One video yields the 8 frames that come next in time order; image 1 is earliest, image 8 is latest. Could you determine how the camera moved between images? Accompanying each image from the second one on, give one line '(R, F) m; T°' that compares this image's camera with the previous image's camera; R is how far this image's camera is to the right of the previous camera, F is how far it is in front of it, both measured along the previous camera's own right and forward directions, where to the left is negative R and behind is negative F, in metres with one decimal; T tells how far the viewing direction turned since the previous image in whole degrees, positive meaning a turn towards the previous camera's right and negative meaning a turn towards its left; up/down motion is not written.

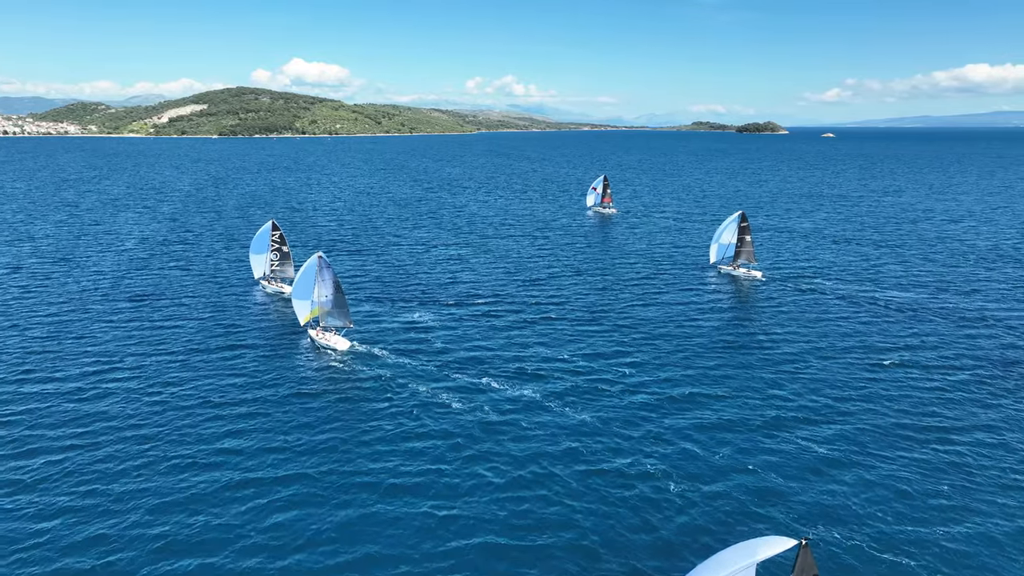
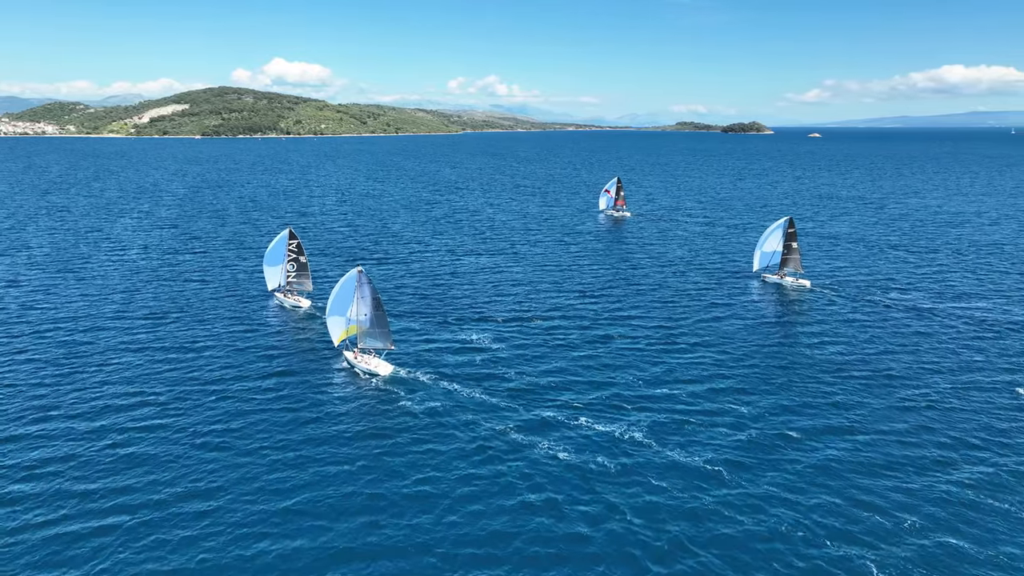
(-6.7, +5.9) m; +1°
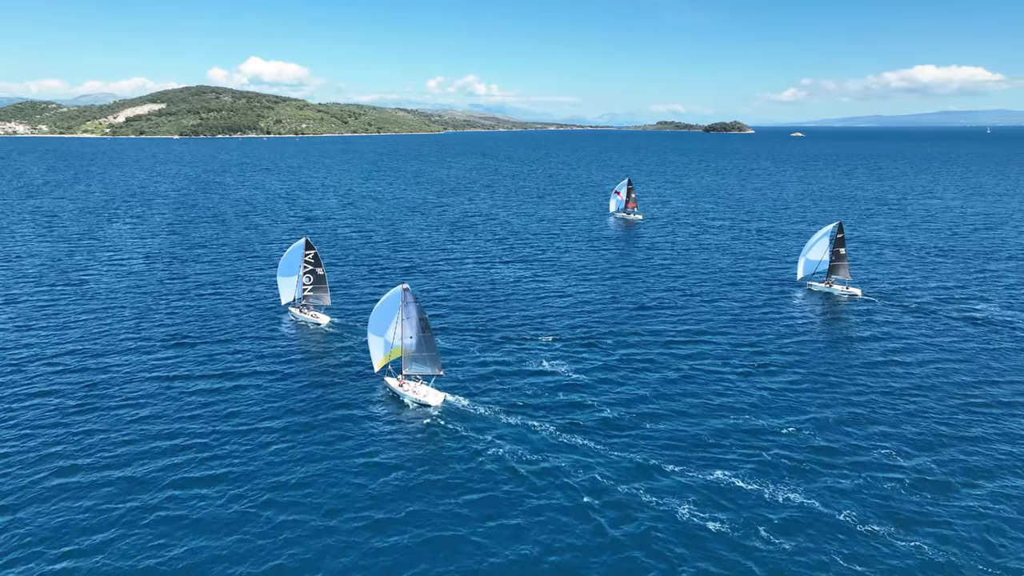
(-6.7, +5.9) m; +2°
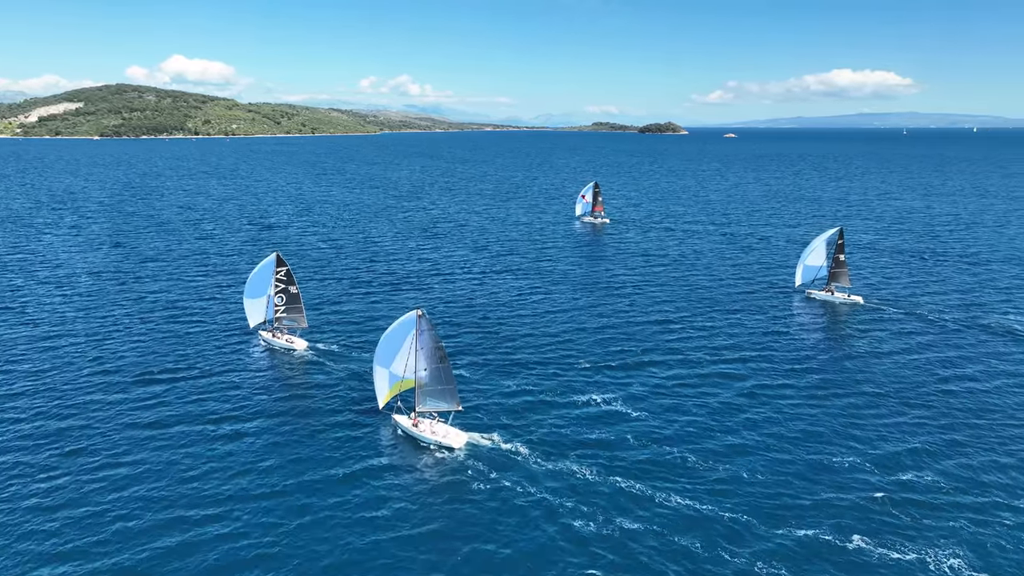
(-6.5, +6.1) m; +5°
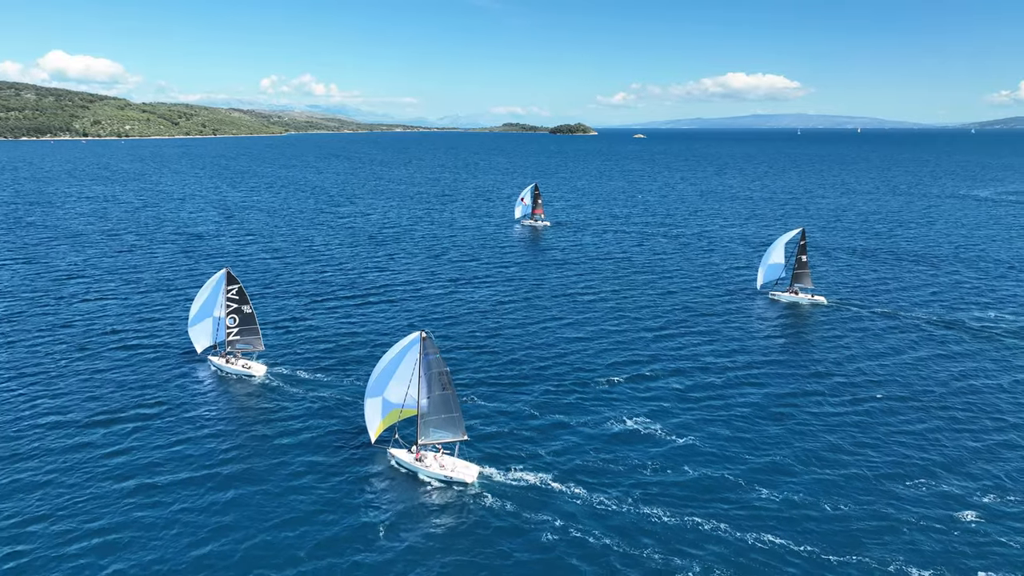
(-6.3, +4.2) m; +7°
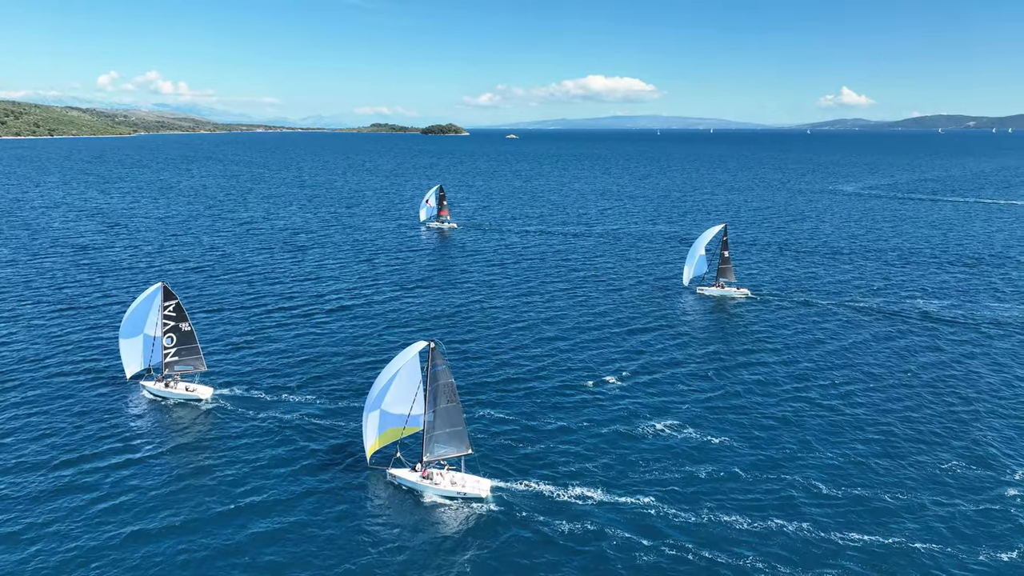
(-8.3, +1.6) m; +10°
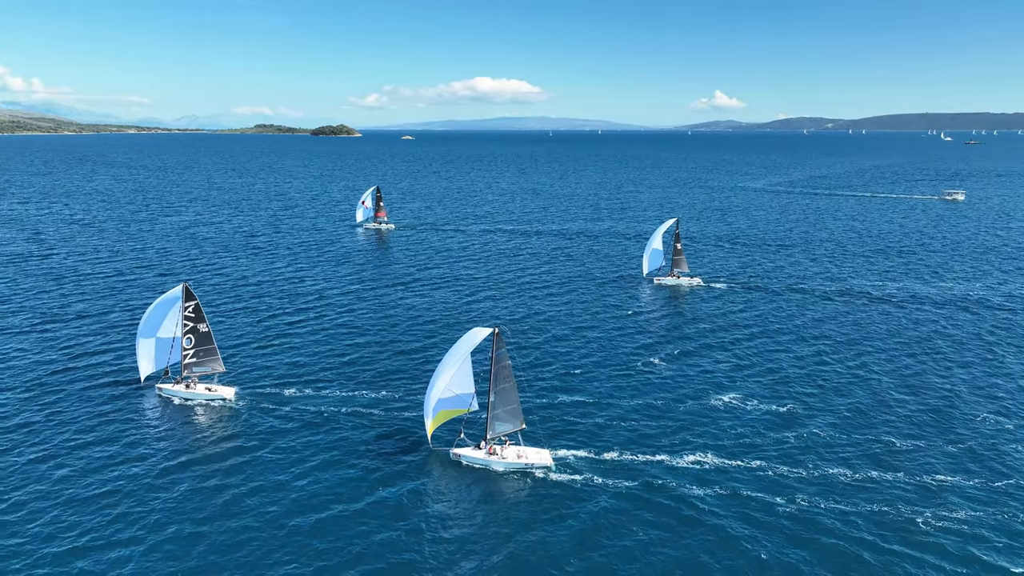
(-11.1, -3.4) m; +9°
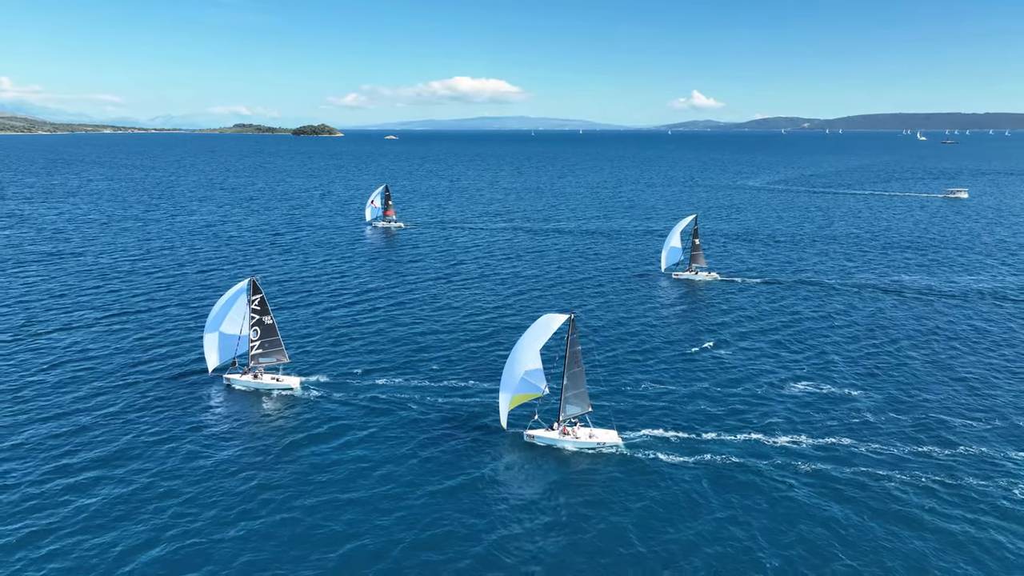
(-6.7, -3.0) m; +2°
